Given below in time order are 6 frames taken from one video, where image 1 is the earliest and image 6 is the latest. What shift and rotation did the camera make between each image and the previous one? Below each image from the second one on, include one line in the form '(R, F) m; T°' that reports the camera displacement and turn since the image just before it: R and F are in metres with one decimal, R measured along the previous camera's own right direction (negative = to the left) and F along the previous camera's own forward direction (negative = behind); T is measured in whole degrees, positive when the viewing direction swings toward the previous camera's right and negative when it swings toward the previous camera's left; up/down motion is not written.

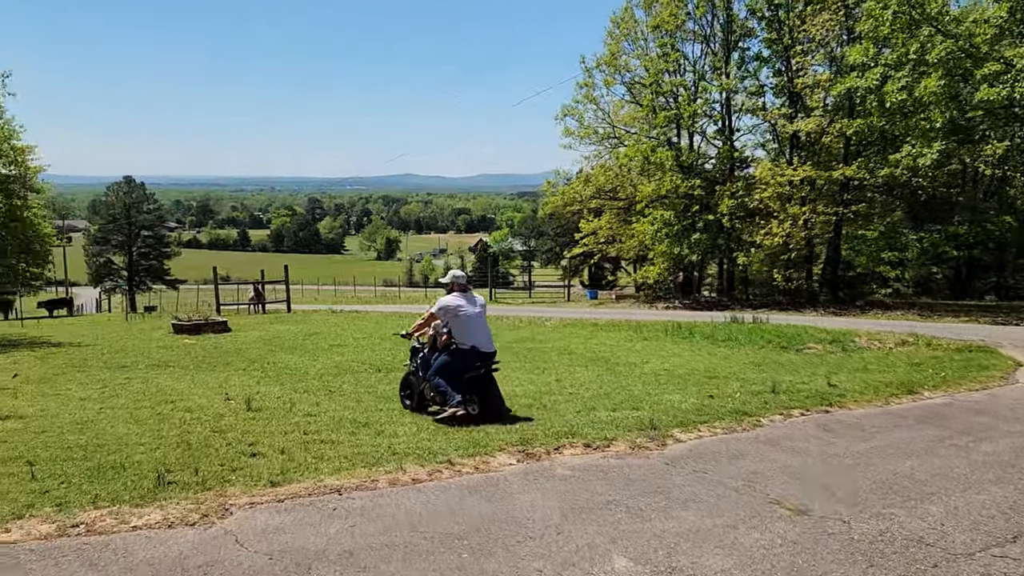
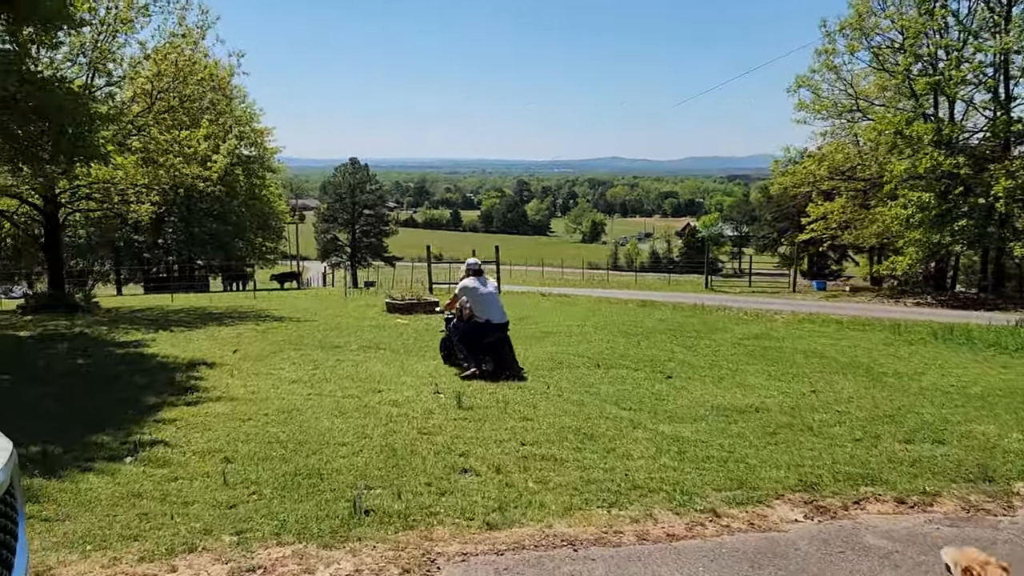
(-0.5, +1.5) m; -14°
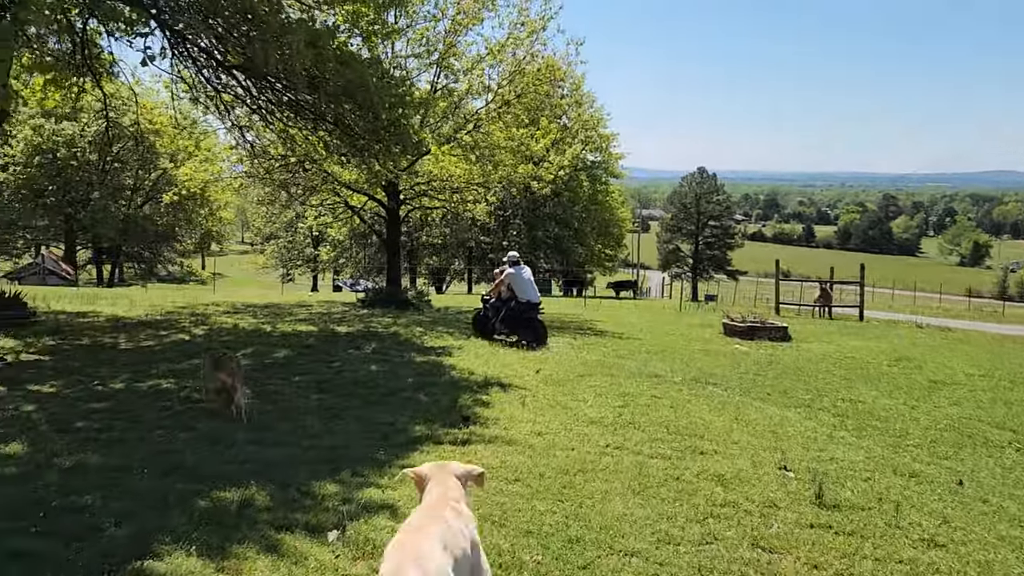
(-0.3, +2.5) m; -23°
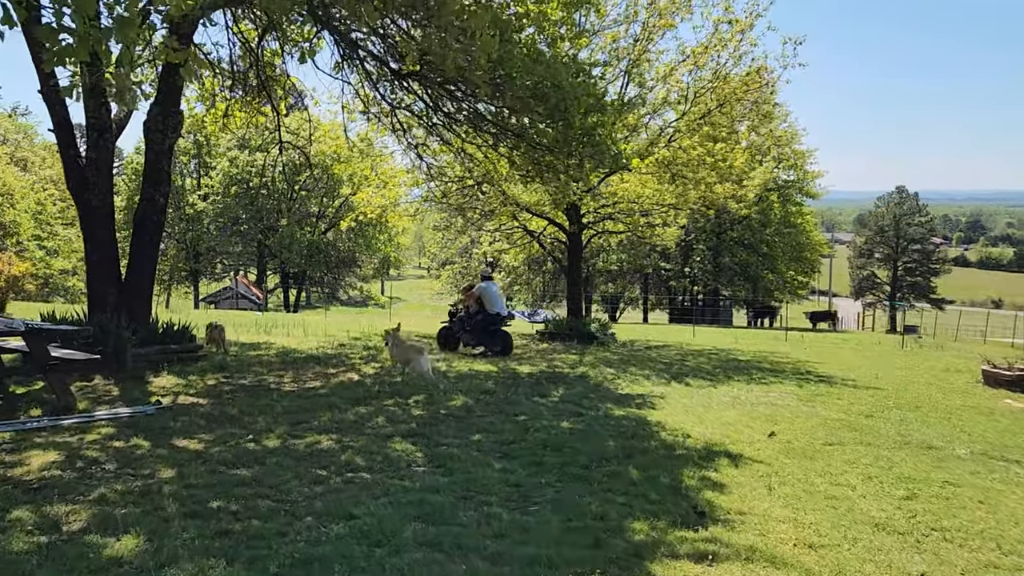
(-0.6, +1.8) m; -12°
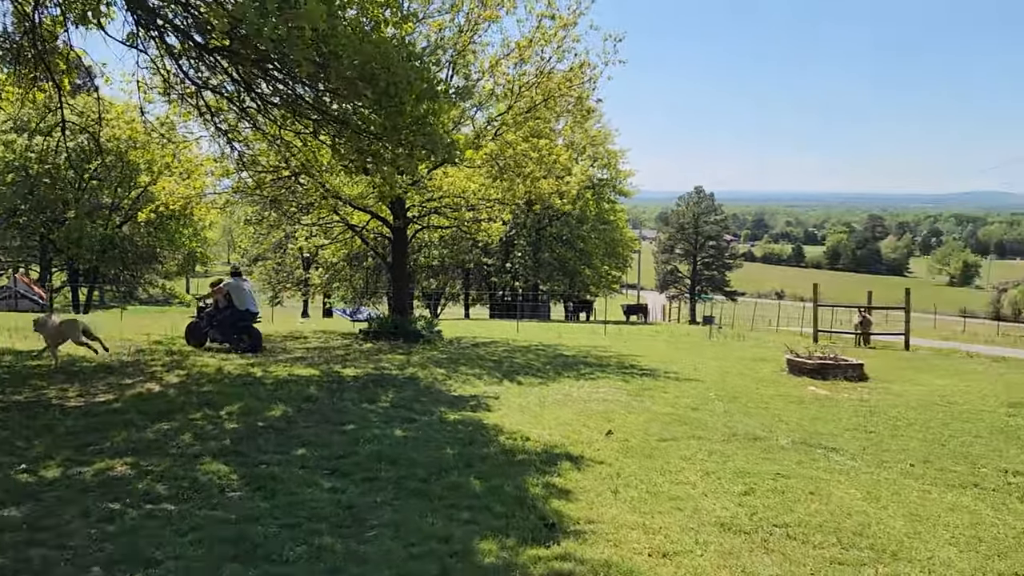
(-0.1, +0.5) m; +12°
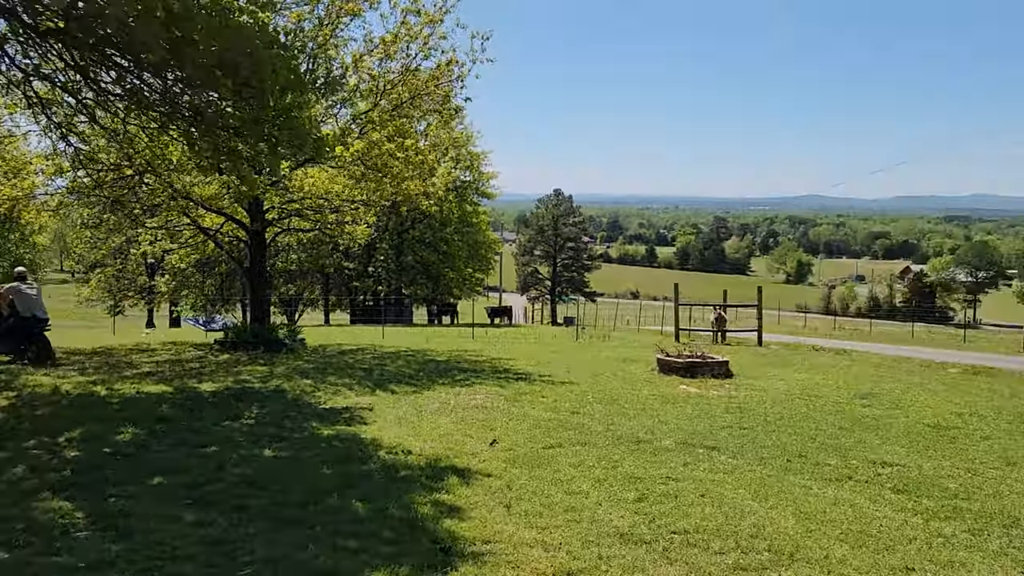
(-0.2, +0.4) m; +10°
